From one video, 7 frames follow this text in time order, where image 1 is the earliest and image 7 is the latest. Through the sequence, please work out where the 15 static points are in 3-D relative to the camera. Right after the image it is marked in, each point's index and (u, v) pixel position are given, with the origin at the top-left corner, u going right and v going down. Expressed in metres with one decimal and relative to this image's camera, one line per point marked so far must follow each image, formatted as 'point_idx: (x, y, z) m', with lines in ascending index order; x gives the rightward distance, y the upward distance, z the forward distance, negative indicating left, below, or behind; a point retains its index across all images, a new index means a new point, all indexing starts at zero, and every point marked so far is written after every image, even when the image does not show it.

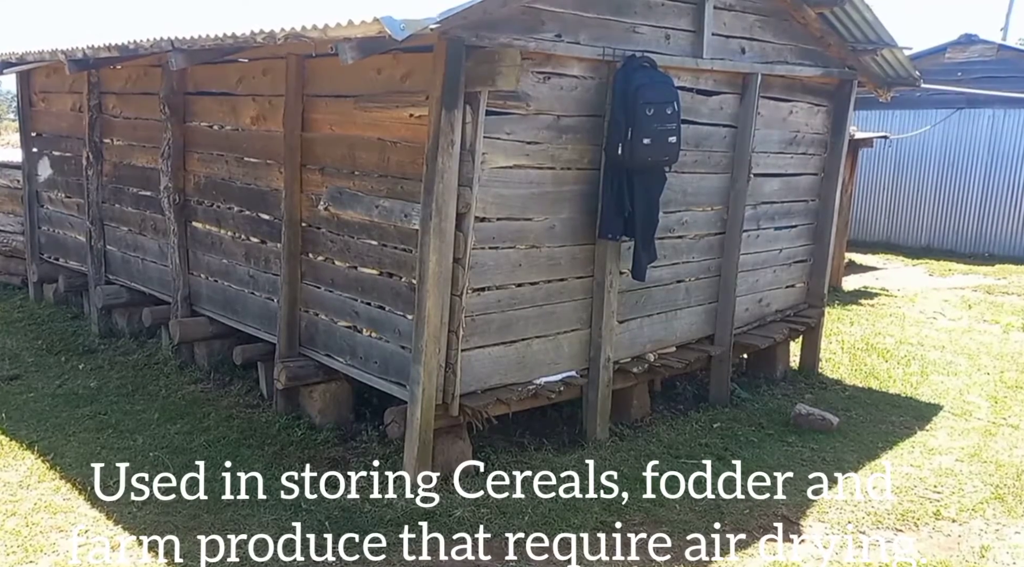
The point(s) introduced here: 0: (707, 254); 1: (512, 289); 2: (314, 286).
0: (+1.3, +0.2, +7.4) m
1: (0.0, 0.0, +6.0) m
2: (-1.2, 0.0, +6.7) m
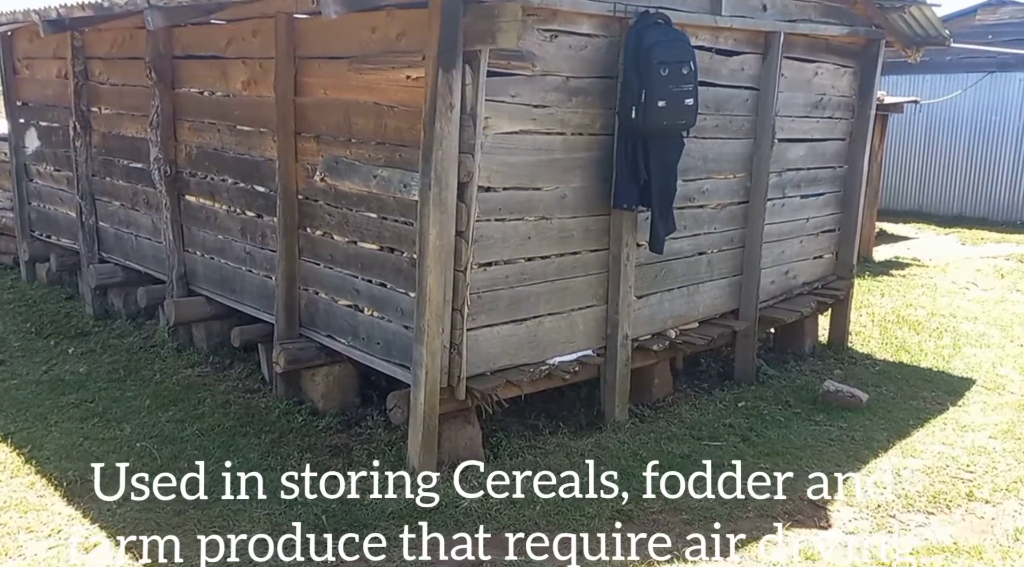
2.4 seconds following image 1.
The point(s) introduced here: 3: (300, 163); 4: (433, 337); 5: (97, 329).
0: (+1.4, +0.4, +7.0) m
1: (0.0, +0.1, +5.6) m
2: (-1.1, +0.1, +6.4) m
3: (-1.2, +0.7, +6.2) m
4: (-0.4, -0.3, +5.2) m
5: (-3.0, -0.3, +8.0) m
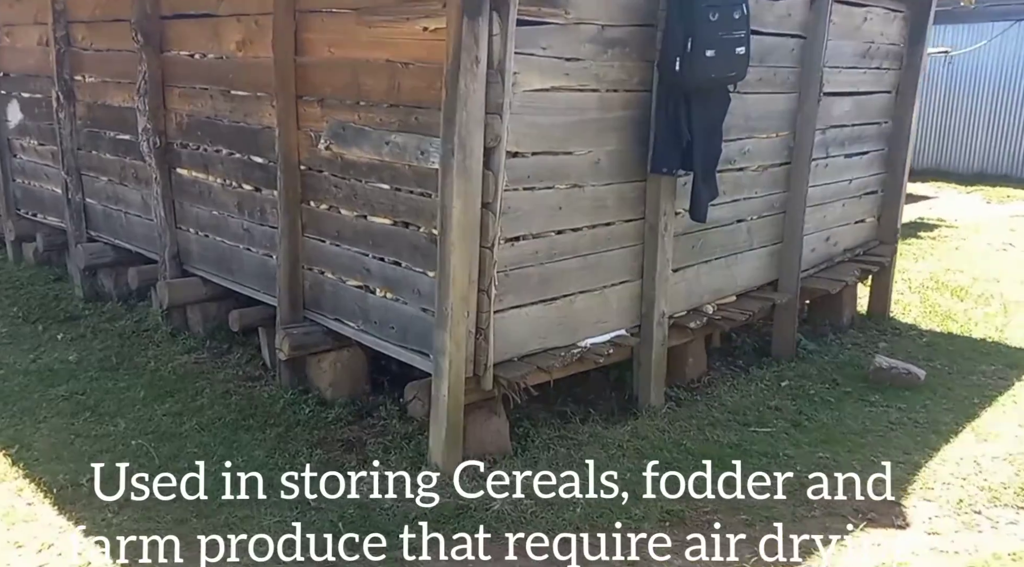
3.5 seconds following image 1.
0: (+1.5, +0.6, +6.4) m
1: (+0.2, +0.2, +5.1) m
2: (-1.0, +0.2, +5.8) m
3: (-1.1, +0.8, +5.6) m
4: (-0.2, -0.2, +4.7) m
5: (-2.9, -0.2, +7.5) m
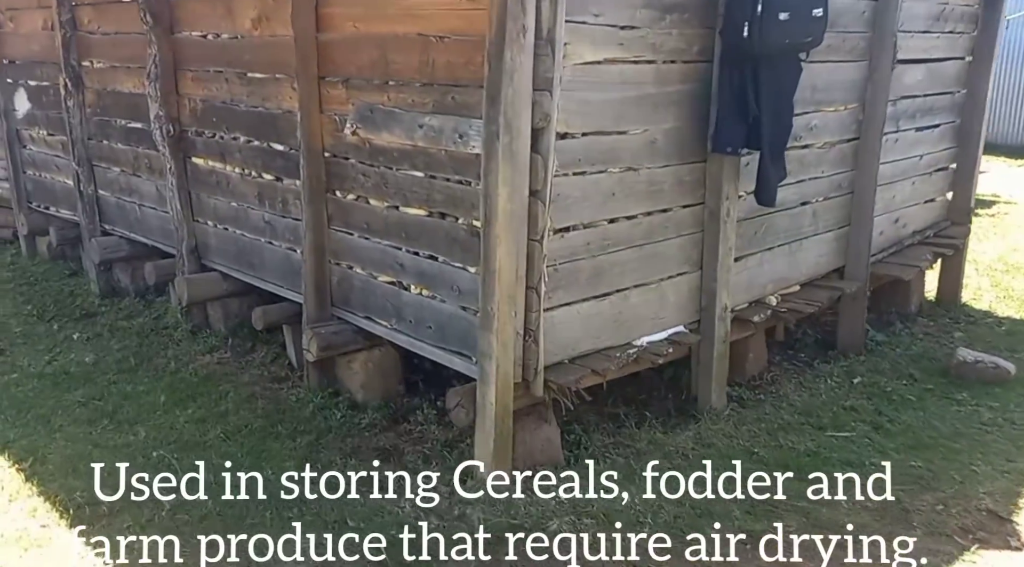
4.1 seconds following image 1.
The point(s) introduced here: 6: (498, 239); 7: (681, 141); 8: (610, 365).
0: (+1.7, +0.6, +5.9) m
1: (+0.4, +0.2, +4.6) m
2: (-0.8, +0.2, +5.3) m
3: (-0.9, +0.8, +5.1) m
4: (0.0, -0.2, +4.2) m
5: (-2.6, -0.2, +7.0) m
6: (0.0, +0.2, +4.0) m
7: (+0.7, +0.6, +4.8) m
8: (+0.4, -0.3, +4.6) m
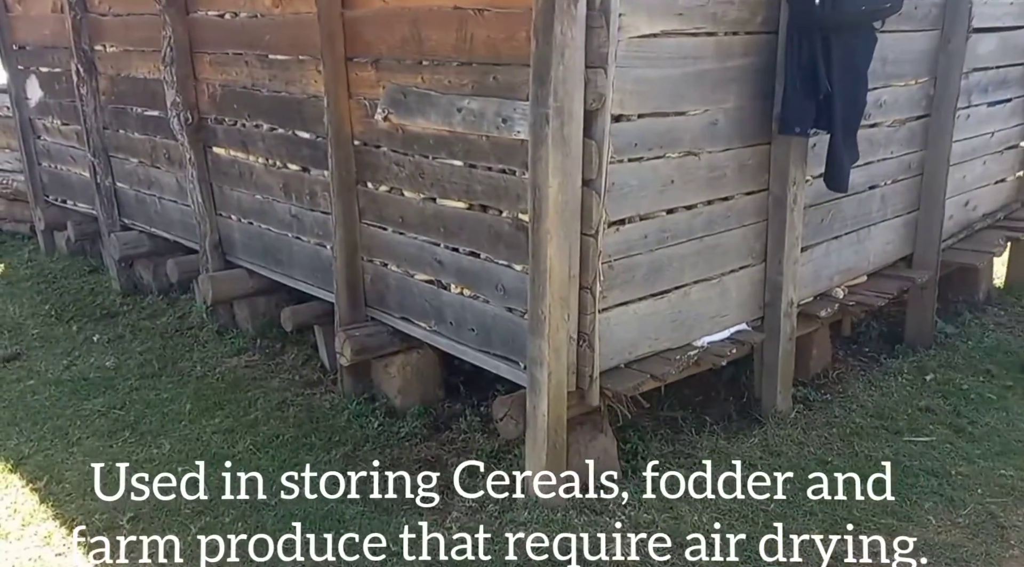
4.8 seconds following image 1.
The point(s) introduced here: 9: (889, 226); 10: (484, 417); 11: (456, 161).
0: (+1.9, +0.7, +5.4) m
1: (+0.6, +0.2, +4.1) m
2: (-0.6, +0.3, +4.9) m
3: (-0.7, +0.8, +4.7) m
4: (+0.2, -0.2, +3.8) m
5: (-2.4, -0.2, +6.7) m
6: (+0.1, +0.2, +3.6) m
7: (+0.9, +0.6, +4.3) m
8: (+0.6, -0.3, +4.2) m
9: (+1.9, +0.3, +5.5) m
10: (-0.1, -0.6, +5.0) m
11: (-0.2, +0.5, +4.3) m
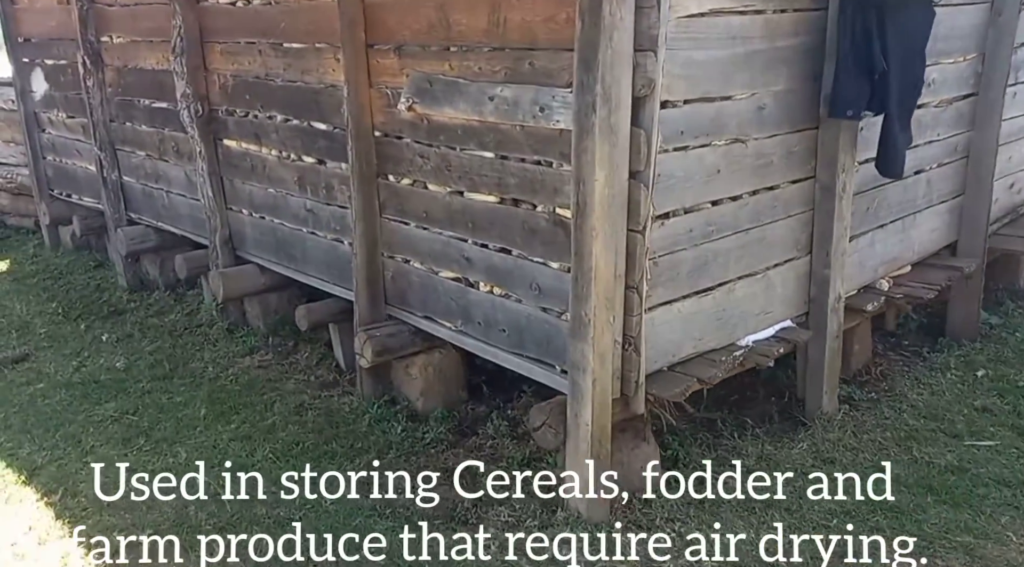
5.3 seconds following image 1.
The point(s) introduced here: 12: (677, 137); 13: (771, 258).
0: (+2.1, +0.7, +5.1) m
1: (+0.7, +0.3, +3.9) m
2: (-0.5, +0.3, +4.7) m
3: (-0.6, +0.8, +4.5) m
4: (+0.3, -0.2, +3.5) m
5: (-2.2, -0.1, +6.5) m
6: (+0.3, +0.2, +3.4) m
7: (+1.0, +0.7, +4.1) m
8: (+0.7, -0.3, +4.0) m
9: (+2.0, +0.3, +5.2) m
10: (0.0, -0.6, +4.8) m
11: (-0.1, +0.5, +4.0) m
12: (+0.5, +0.5, +3.6) m
13: (+1.0, +0.1, +4.3) m
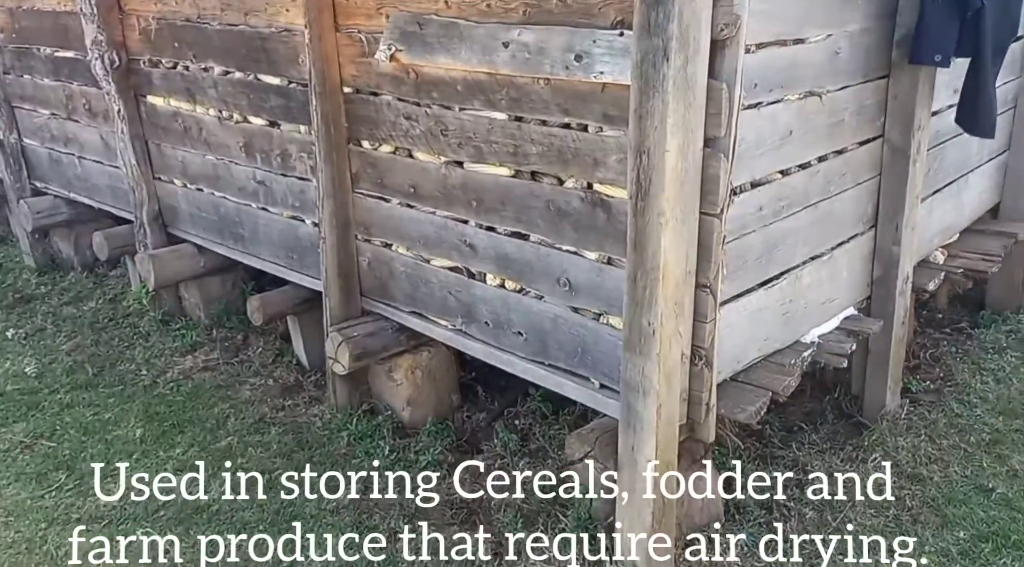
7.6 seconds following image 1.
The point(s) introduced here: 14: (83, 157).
0: (+2.0, +0.9, +4.4) m
1: (+0.8, +0.3, +3.1) m
2: (-0.5, +0.3, +3.8) m
3: (-0.5, +0.8, +3.6) m
4: (+0.4, -0.2, +2.8) m
5: (-2.3, -0.1, +5.5) m
6: (+0.3, +0.2, +2.6) m
7: (+1.1, +0.7, +3.3) m
8: (+0.8, -0.3, +3.2) m
9: (+2.0, +0.5, +4.5) m
10: (0.0, -0.5, +4.0) m
11: (0.0, +0.5, +3.2) m
12: (+0.6, +0.5, +2.8) m
13: (+1.0, +0.2, +3.5) m
14: (-2.1, +0.6, +5.5) m
